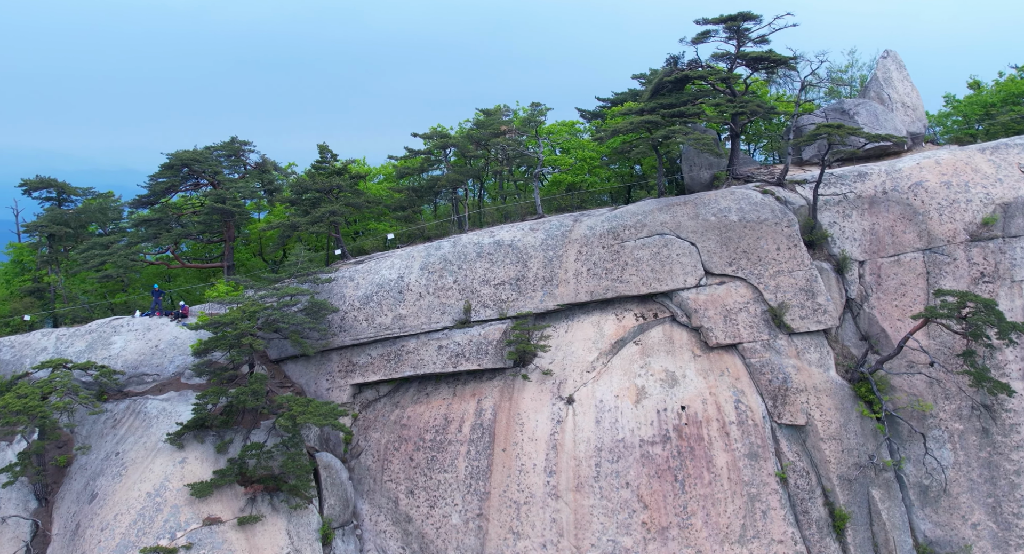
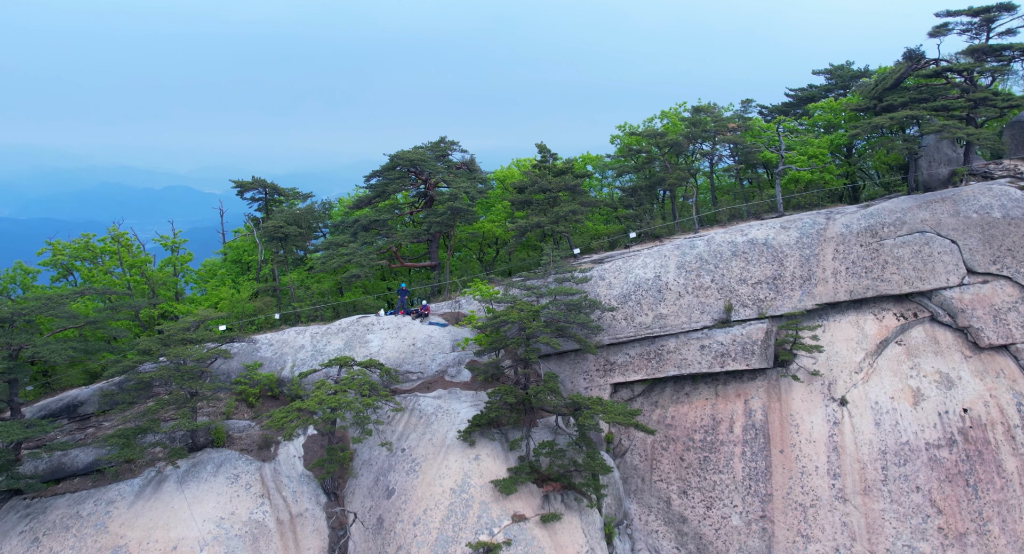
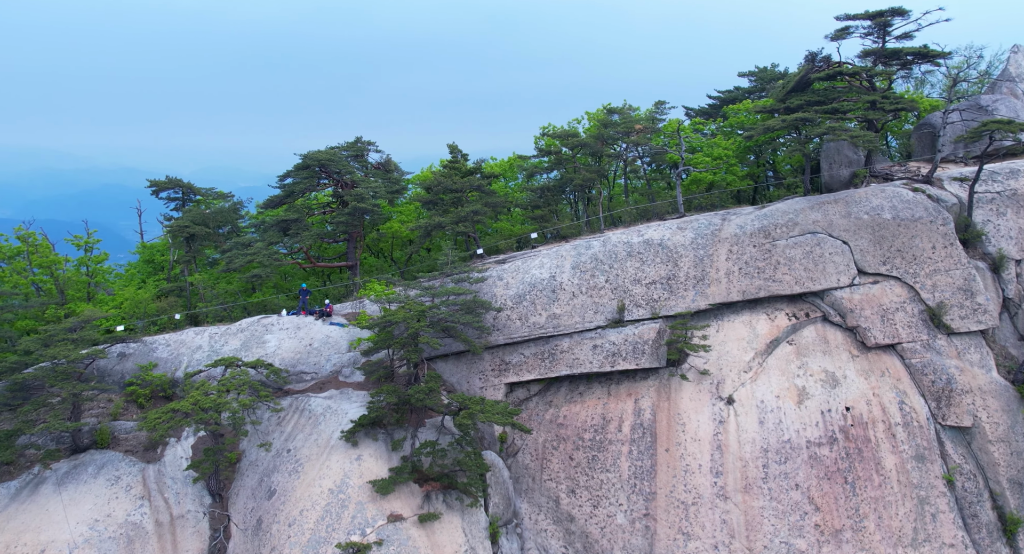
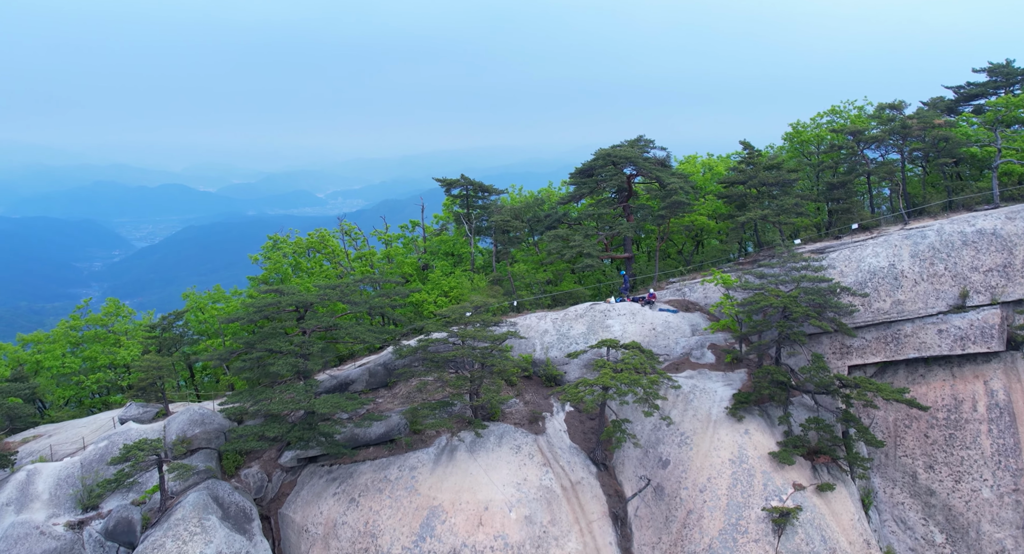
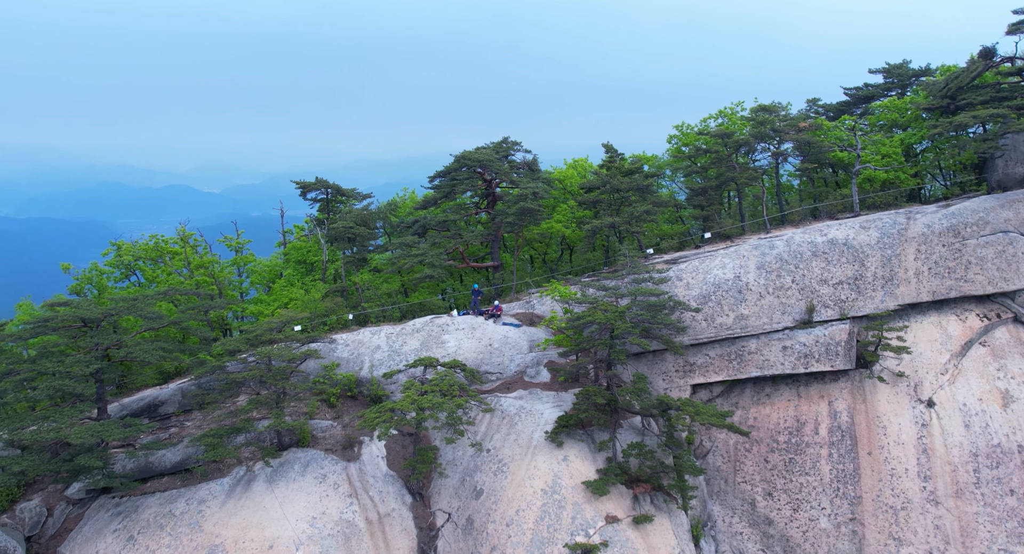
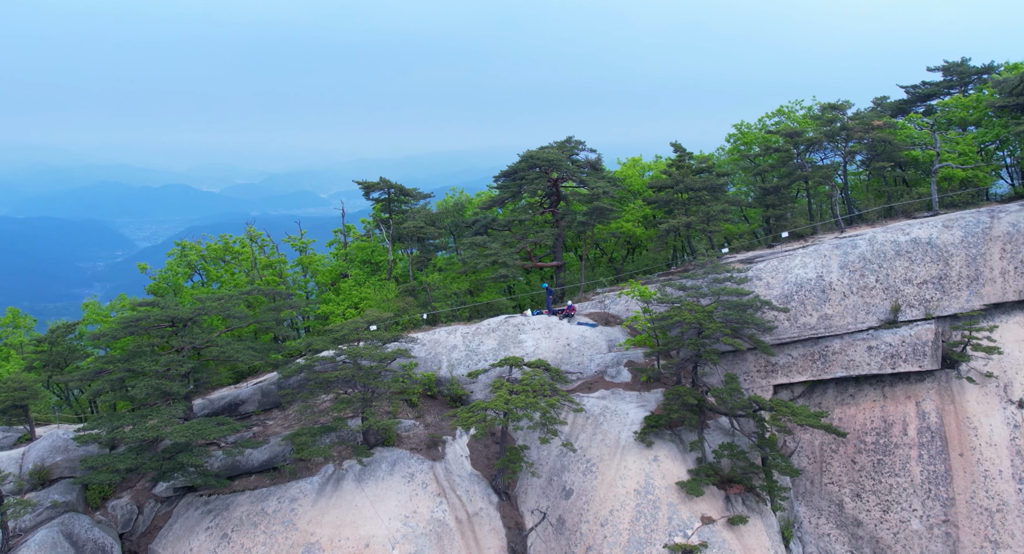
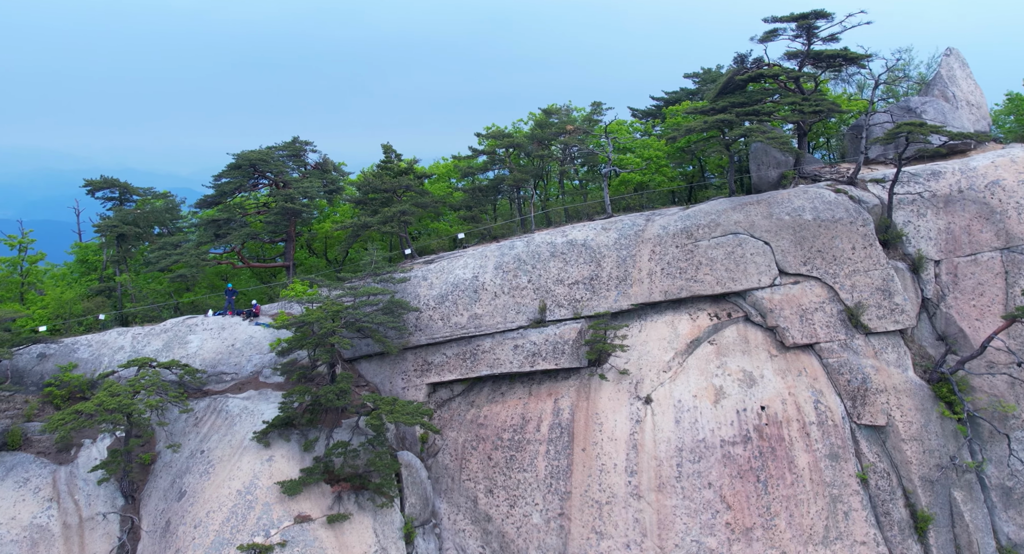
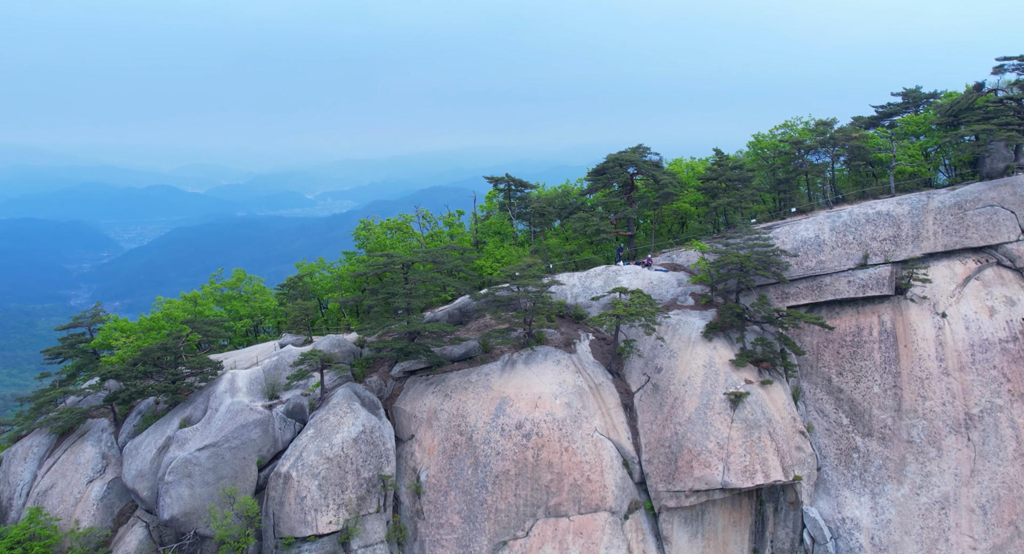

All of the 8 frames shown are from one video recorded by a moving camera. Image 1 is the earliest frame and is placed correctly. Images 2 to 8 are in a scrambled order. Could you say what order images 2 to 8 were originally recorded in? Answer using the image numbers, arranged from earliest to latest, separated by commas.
7, 3, 2, 5, 6, 4, 8
